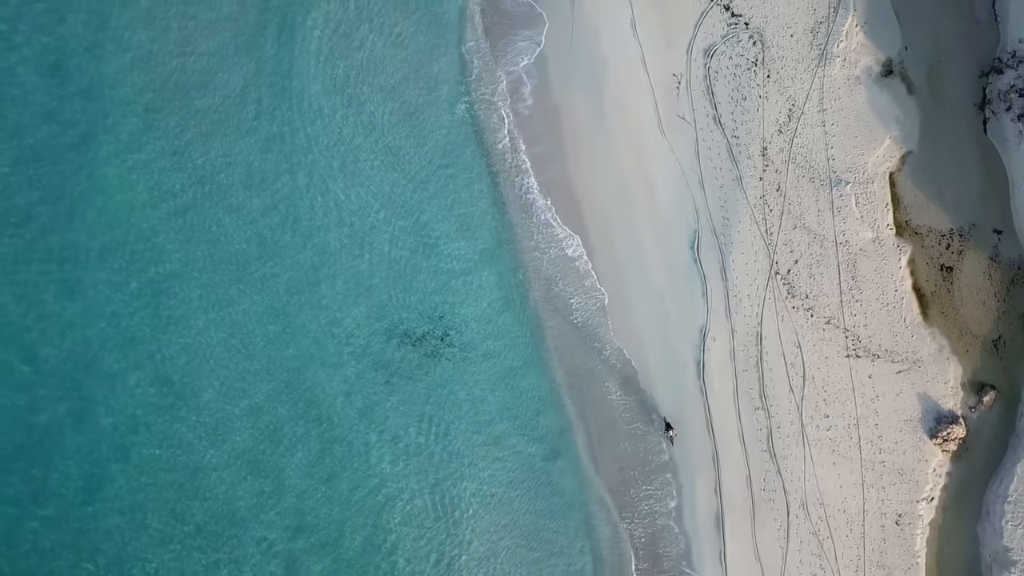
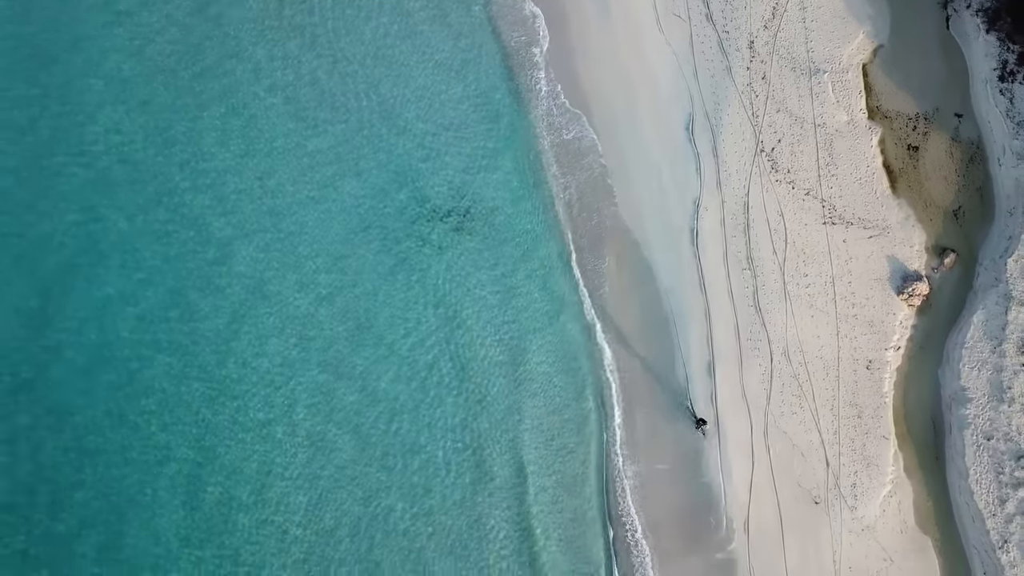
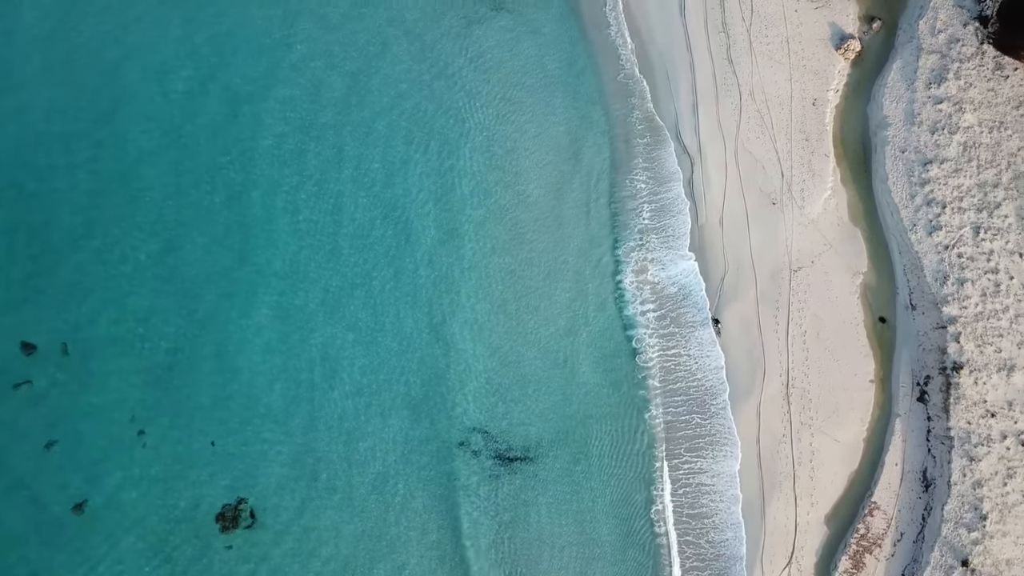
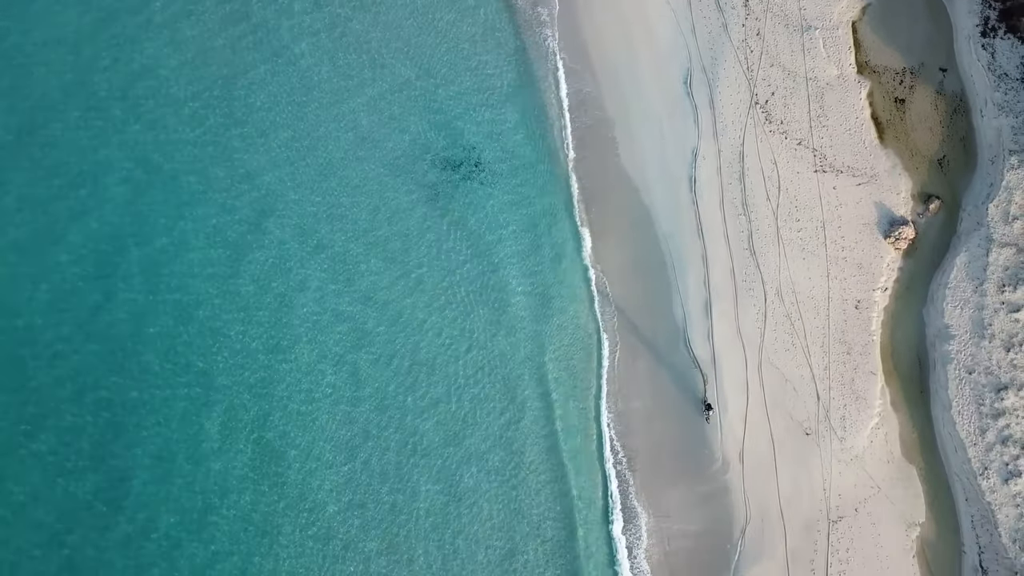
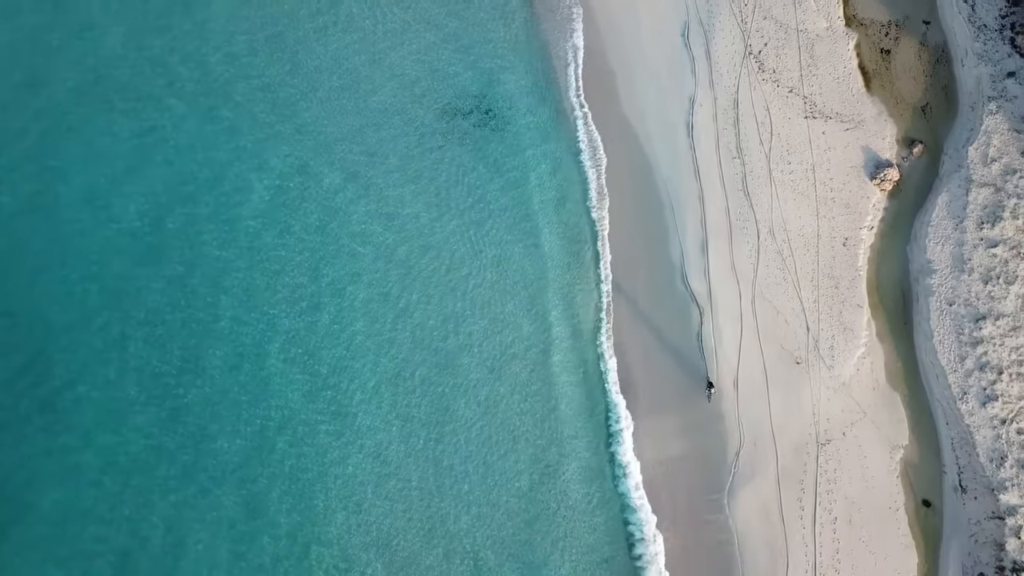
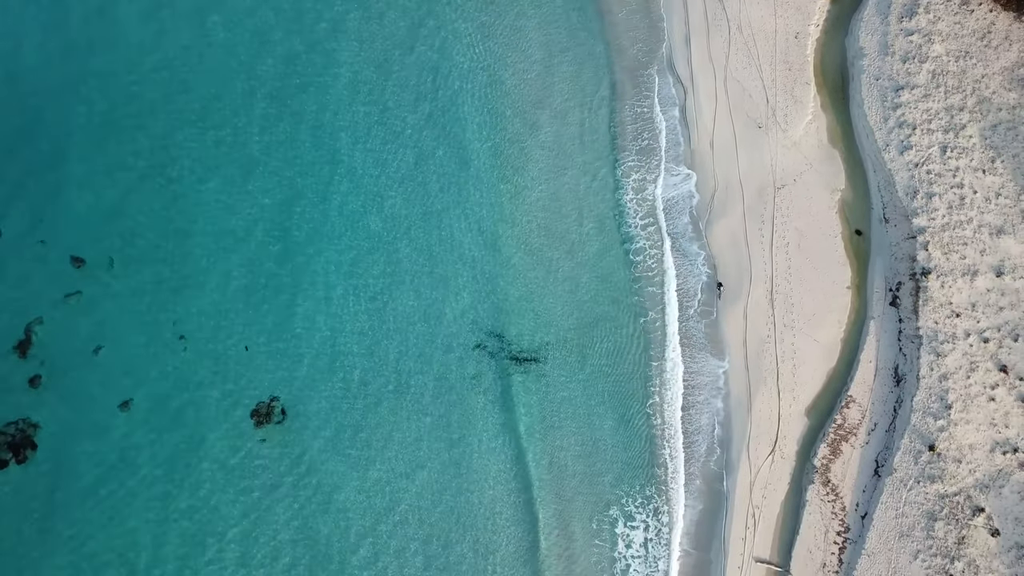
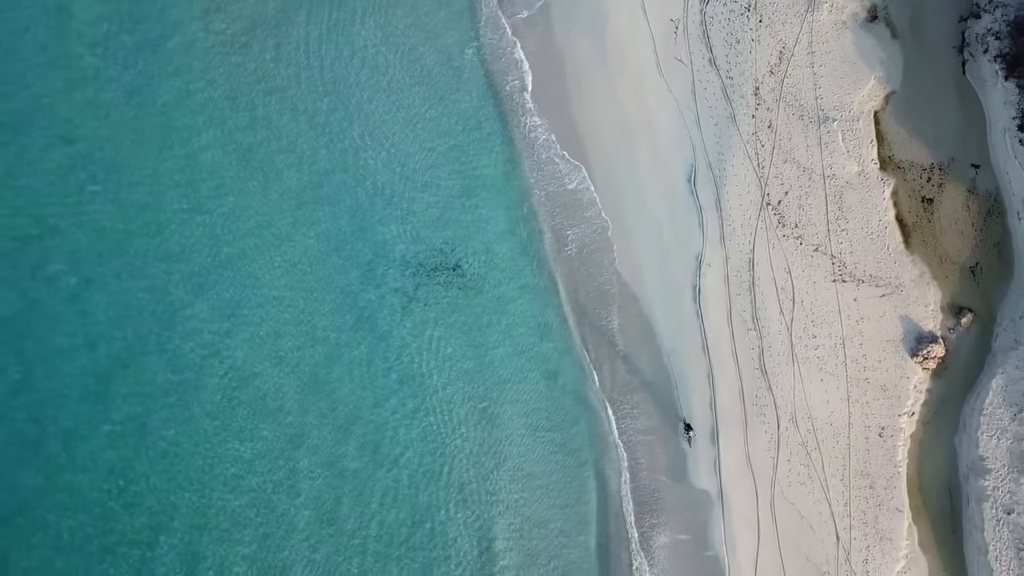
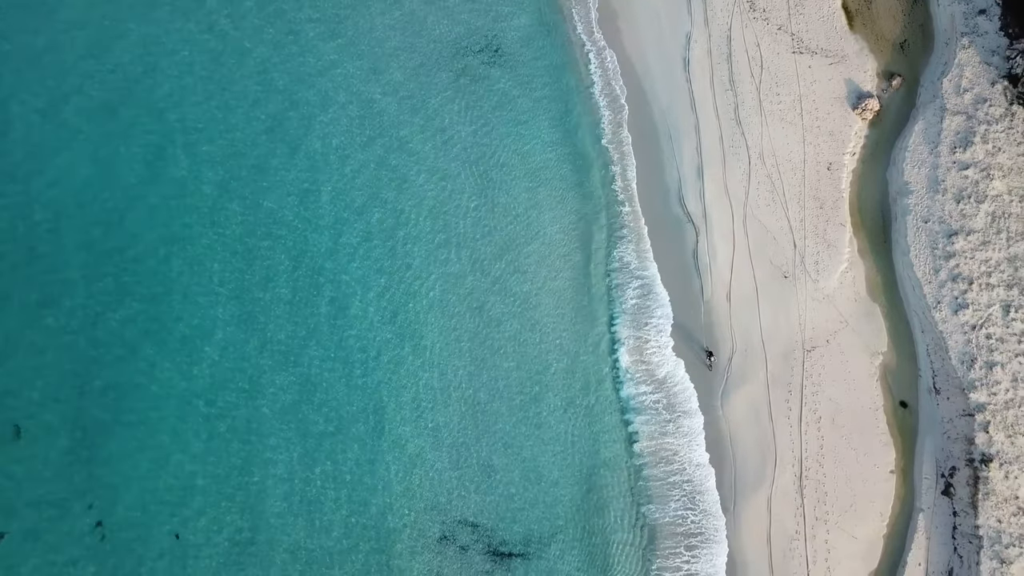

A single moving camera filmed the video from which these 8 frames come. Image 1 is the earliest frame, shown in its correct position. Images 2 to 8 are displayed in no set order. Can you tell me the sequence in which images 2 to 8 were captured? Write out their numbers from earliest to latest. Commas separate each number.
7, 2, 4, 5, 8, 3, 6
